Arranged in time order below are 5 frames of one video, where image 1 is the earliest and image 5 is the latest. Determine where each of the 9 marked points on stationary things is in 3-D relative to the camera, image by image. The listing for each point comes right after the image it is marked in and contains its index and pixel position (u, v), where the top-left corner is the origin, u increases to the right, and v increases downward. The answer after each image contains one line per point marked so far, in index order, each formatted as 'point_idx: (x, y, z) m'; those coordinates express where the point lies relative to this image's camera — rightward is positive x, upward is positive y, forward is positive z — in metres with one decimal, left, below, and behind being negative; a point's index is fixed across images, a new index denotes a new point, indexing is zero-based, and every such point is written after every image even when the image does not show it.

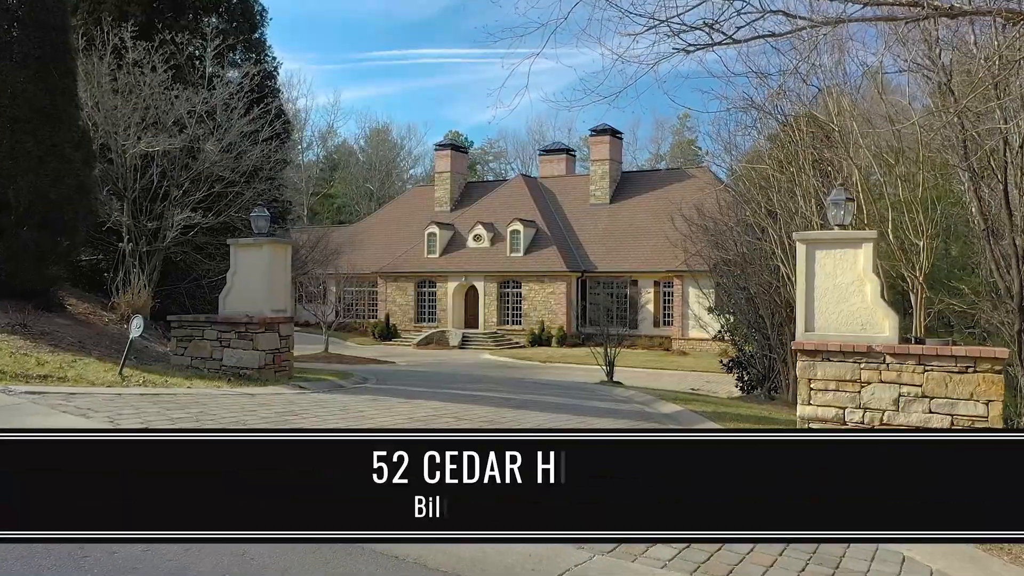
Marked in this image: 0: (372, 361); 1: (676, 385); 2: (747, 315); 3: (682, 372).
0: (-3.8, -1.9, +19.8) m
1: (+3.6, -2.1, +16.6) m
2: (+3.9, -0.5, +11.9) m
3: (+4.4, -2.2, +19.1) m
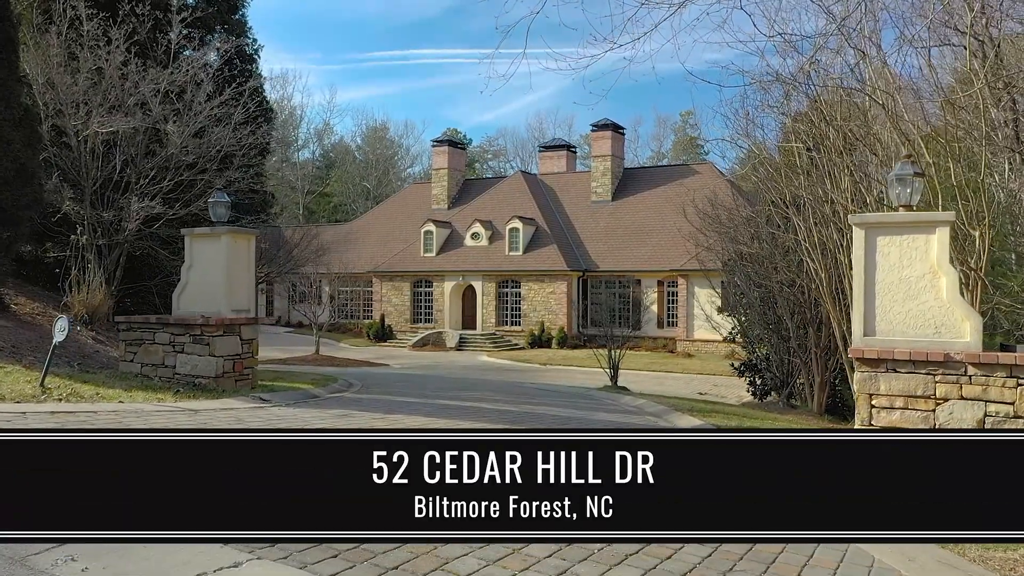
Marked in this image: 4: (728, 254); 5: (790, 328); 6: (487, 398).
0: (-3.8, -1.9, +19.0) m
1: (+3.6, -2.1, +15.8) m
2: (+3.8, -0.4, +11.1) m
3: (+4.3, -2.1, +18.3) m
4: (+3.4, +0.5, +11.6) m
5: (+4.1, -0.6, +10.8) m
6: (-0.4, -1.7, +11.4) m
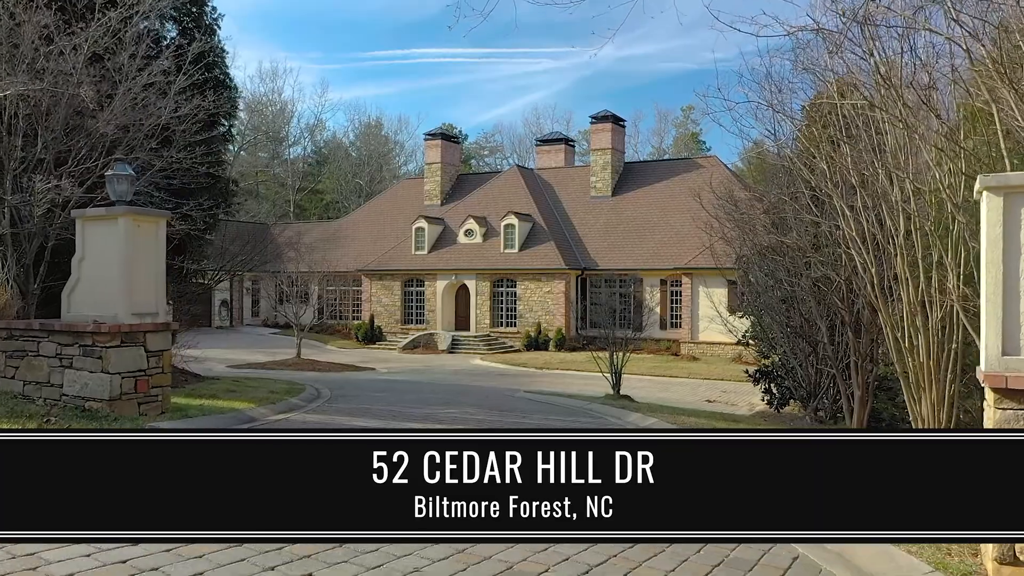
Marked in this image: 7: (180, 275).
0: (-3.9, -1.9, +17.9) m
1: (+3.5, -2.1, +14.7) m
2: (+3.7, -0.4, +10.0) m
3: (+4.2, -2.1, +17.2) m
4: (+3.3, +0.5, +10.5) m
5: (+4.0, -0.6, +9.6) m
6: (-0.5, -1.7, +10.2) m
7: (-6.1, +0.2, +13.8) m
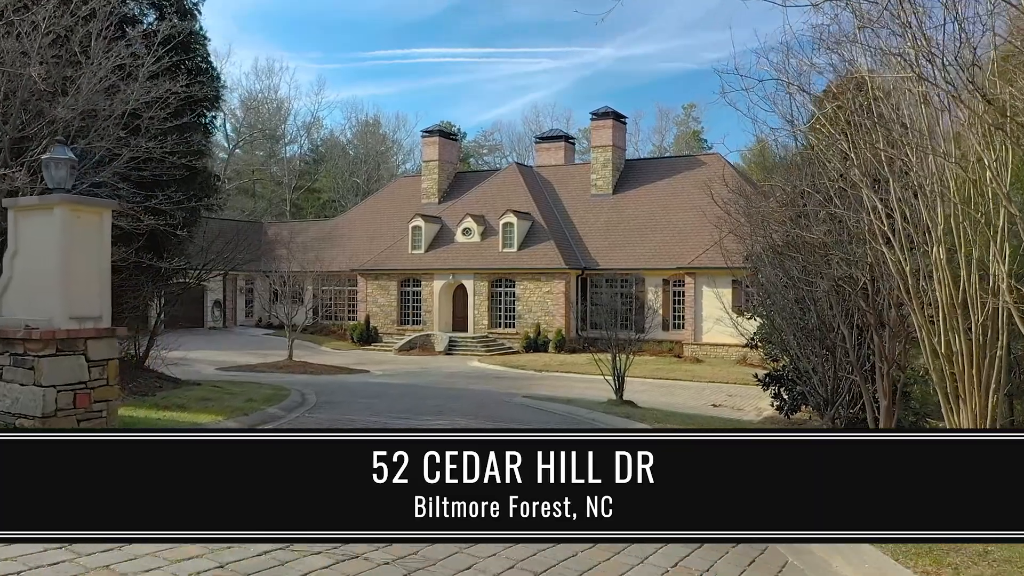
0: (-4.0, -1.9, +17.4) m
1: (+3.4, -2.1, +14.2) m
2: (+3.7, -0.4, +9.5) m
3: (+4.2, -2.1, +16.7) m
4: (+3.3, +0.5, +10.0) m
5: (+3.9, -0.6, +9.1) m
6: (-0.5, -1.7, +9.7) m
7: (-6.2, +0.2, +13.3) m
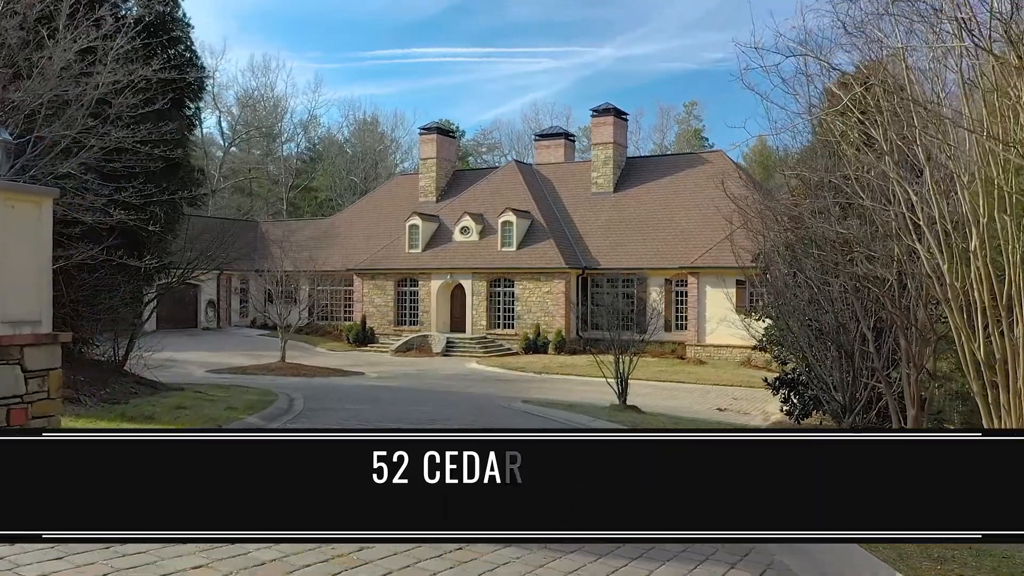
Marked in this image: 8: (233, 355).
0: (-4.0, -1.9, +16.9) m
1: (+3.4, -2.1, +13.8) m
2: (+3.6, -0.4, +9.0) m
3: (+4.1, -2.1, +16.2) m
4: (+3.2, +0.5, +9.6) m
5: (+3.9, -0.6, +8.7) m
6: (-0.6, -1.7, +9.3) m
7: (-6.2, +0.2, +12.8) m
8: (-7.4, -1.8, +19.7) m
